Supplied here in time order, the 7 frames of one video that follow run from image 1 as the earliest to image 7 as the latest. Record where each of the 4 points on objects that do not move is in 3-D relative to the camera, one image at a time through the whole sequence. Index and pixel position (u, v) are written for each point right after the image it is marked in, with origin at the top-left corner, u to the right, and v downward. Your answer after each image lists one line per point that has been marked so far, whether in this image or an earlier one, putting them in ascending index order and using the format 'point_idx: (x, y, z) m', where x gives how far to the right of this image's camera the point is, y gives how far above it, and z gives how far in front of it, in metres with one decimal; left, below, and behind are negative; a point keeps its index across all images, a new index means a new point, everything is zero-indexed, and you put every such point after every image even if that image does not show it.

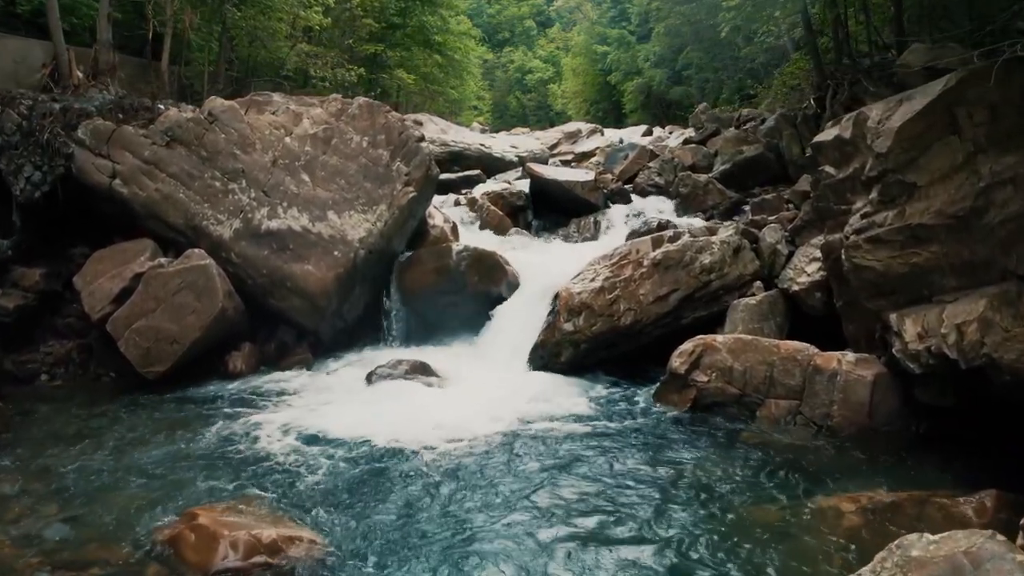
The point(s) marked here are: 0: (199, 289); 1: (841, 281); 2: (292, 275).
0: (-3.8, 0.0, +9.6) m
1: (+3.6, +0.1, +8.7) m
2: (-2.8, +0.2, +10.1) m
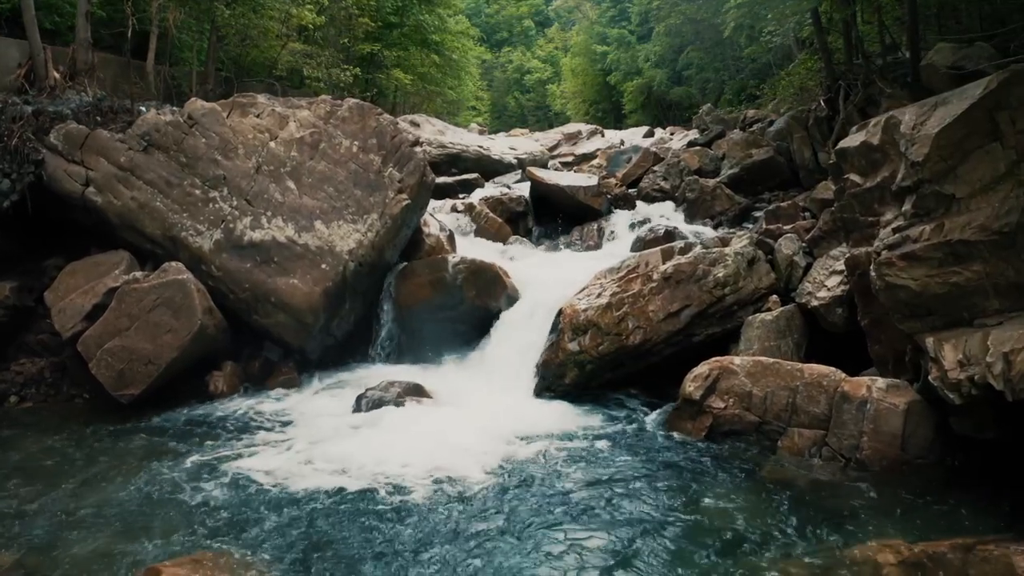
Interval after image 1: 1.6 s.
0: (-3.8, -0.2, +9.0) m
1: (+3.6, -0.1, +8.1) m
2: (-2.8, 0.0, +9.5) m
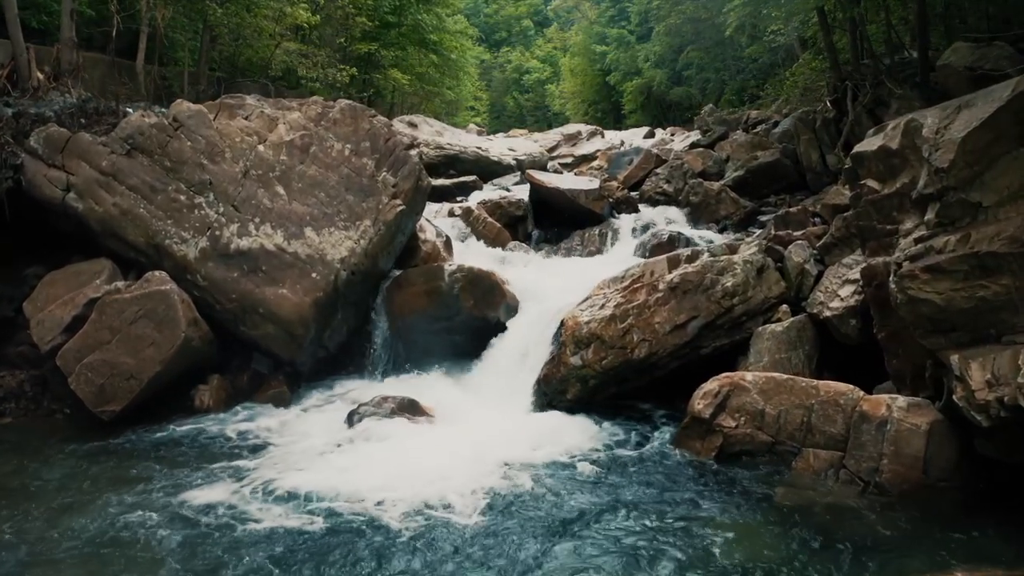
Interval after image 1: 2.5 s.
0: (-3.8, -0.3, +8.5) m
1: (+3.6, -0.2, +7.7) m
2: (-2.9, -0.1, +9.1) m
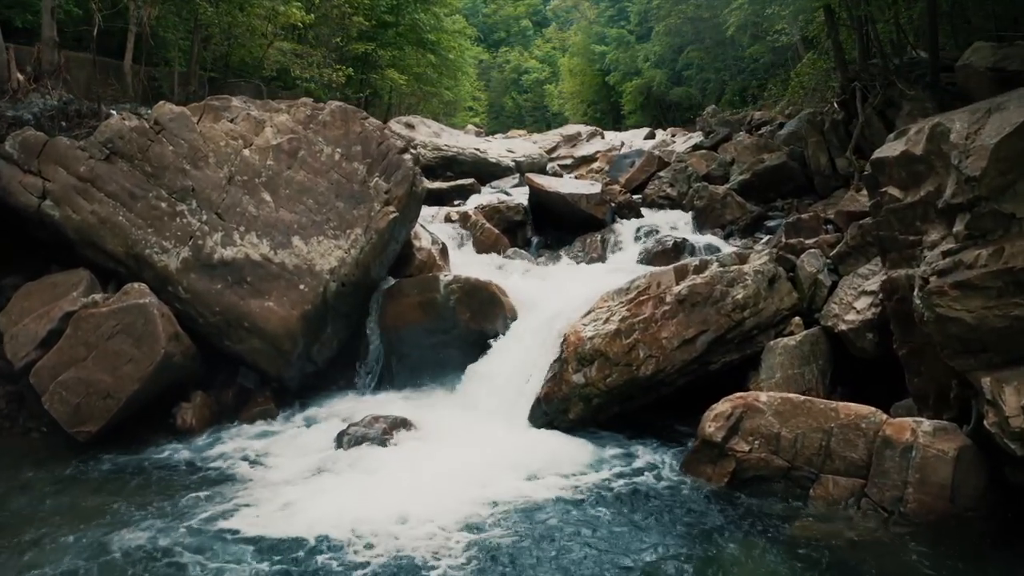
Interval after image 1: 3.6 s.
0: (-3.8, -0.5, +8.1) m
1: (+3.6, -0.3, +7.2) m
2: (-2.9, -0.3, +8.6) m
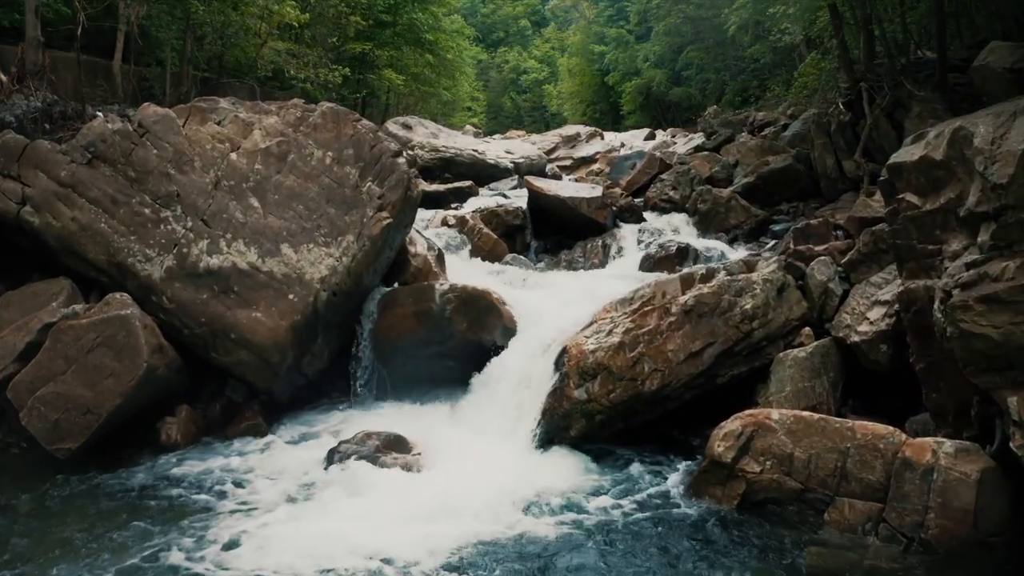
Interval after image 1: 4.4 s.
0: (-3.8, -0.6, +7.7) m
1: (+3.6, -0.4, +6.9) m
2: (-2.9, -0.4, +8.3) m
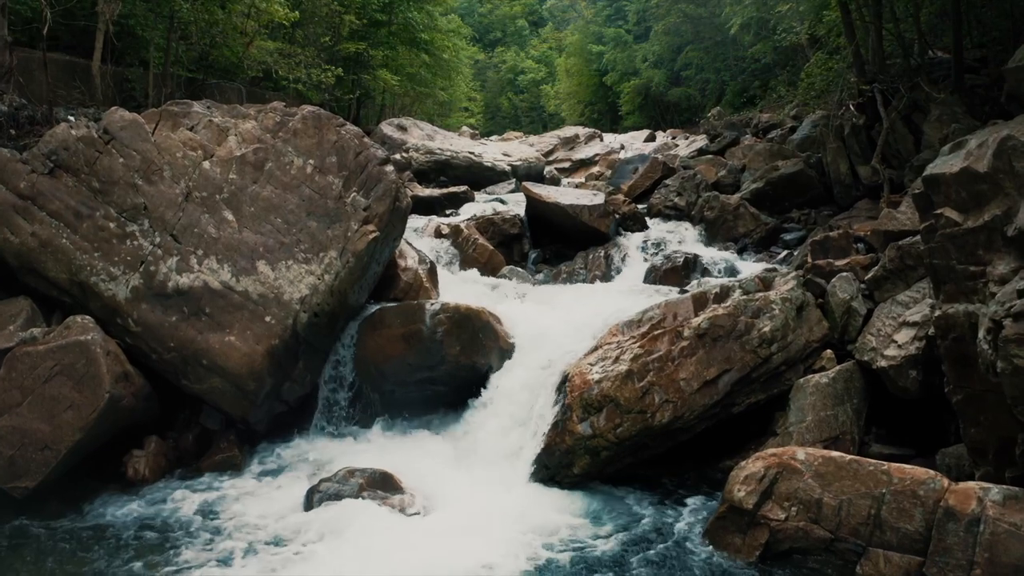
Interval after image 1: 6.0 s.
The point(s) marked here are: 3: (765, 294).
0: (-3.9, -0.8, +7.0) m
1: (+3.6, -0.6, +6.2) m
2: (-2.9, -0.6, +7.6) m
3: (+2.4, -0.1, +7.6) m
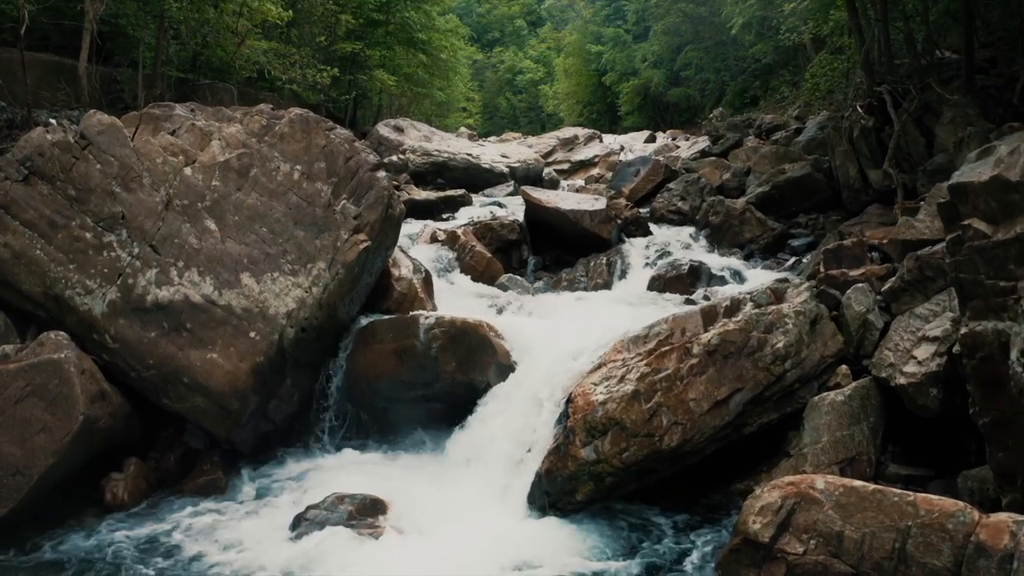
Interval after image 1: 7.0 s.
0: (-3.9, -0.9, +6.6) m
1: (+3.6, -0.8, +5.8) m
2: (-2.9, -0.7, +7.2) m
3: (+2.4, -0.2, +7.2) m
